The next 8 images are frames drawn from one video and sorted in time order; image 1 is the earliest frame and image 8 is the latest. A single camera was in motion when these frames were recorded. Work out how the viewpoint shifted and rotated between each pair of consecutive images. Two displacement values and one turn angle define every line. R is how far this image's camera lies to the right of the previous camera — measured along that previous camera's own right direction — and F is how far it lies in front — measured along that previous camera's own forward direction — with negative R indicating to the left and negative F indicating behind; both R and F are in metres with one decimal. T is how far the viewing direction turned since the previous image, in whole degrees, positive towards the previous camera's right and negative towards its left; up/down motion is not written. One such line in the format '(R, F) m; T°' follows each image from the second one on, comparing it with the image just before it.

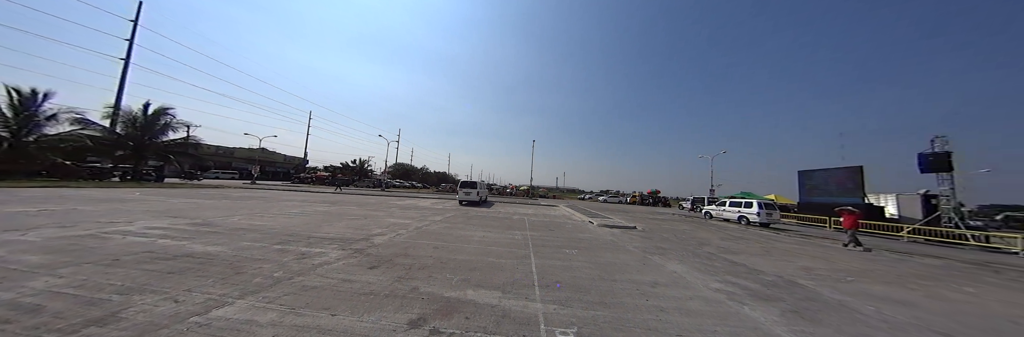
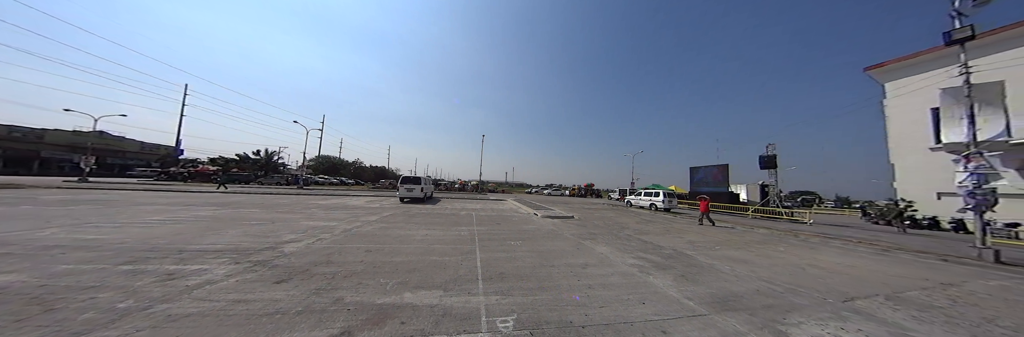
(+0.2, 0.0) m; +13°
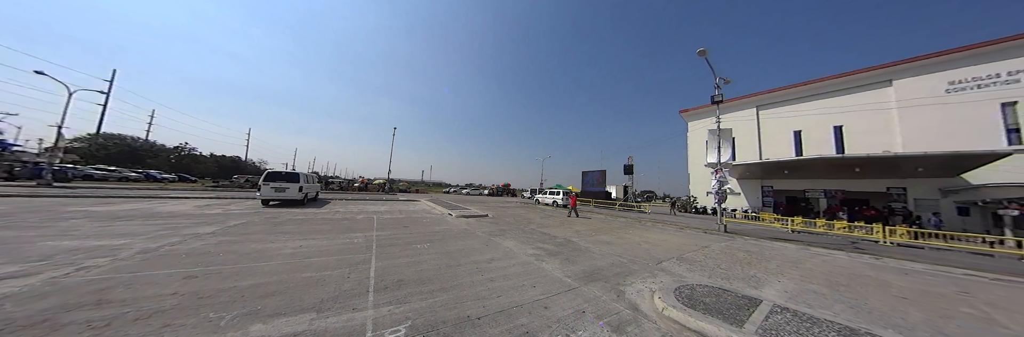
(+0.3, -0.1) m; +19°
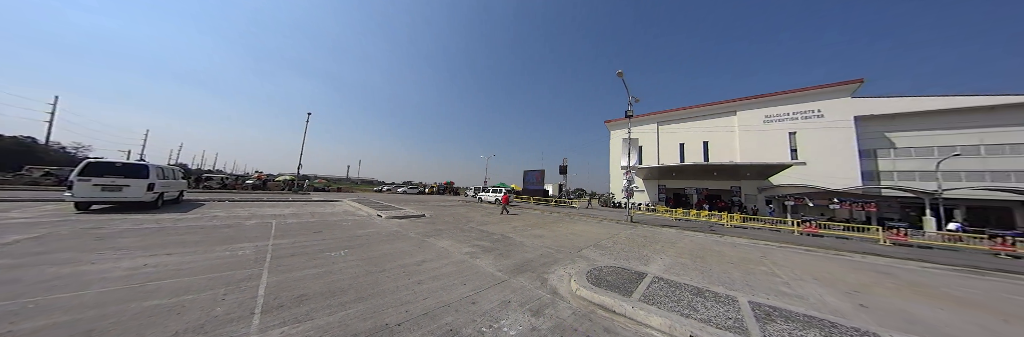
(+0.3, -0.1) m; +13°
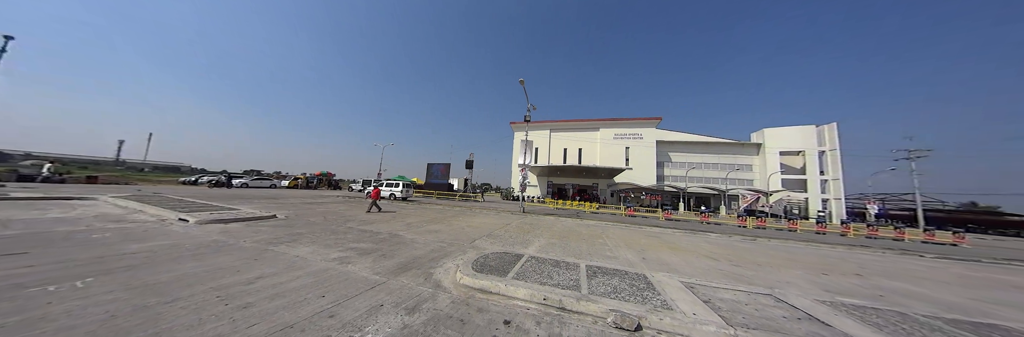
(+0.5, -0.2) m; +22°
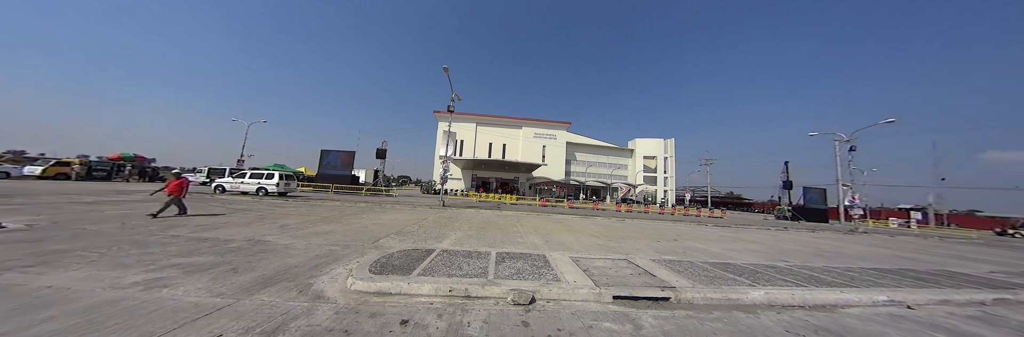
(+0.5, -0.2) m; +18°
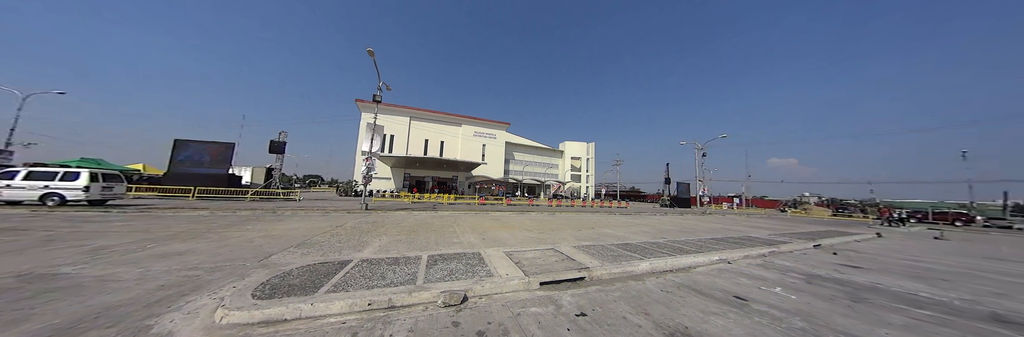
(+0.3, -0.1) m; +15°
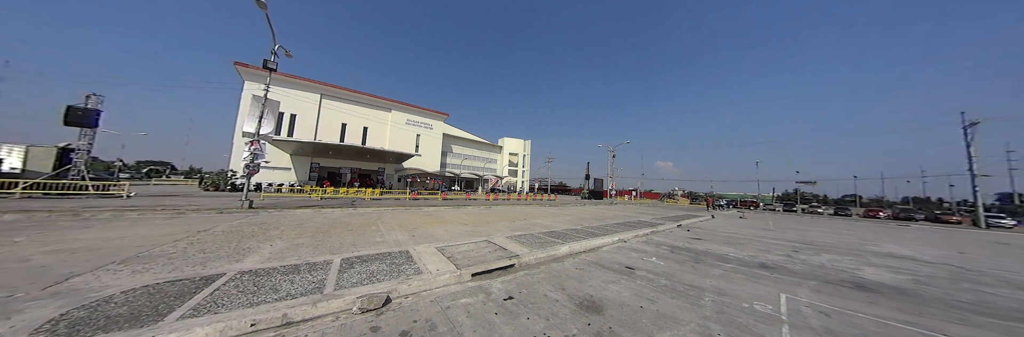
(+0.2, -0.2) m; +16°
